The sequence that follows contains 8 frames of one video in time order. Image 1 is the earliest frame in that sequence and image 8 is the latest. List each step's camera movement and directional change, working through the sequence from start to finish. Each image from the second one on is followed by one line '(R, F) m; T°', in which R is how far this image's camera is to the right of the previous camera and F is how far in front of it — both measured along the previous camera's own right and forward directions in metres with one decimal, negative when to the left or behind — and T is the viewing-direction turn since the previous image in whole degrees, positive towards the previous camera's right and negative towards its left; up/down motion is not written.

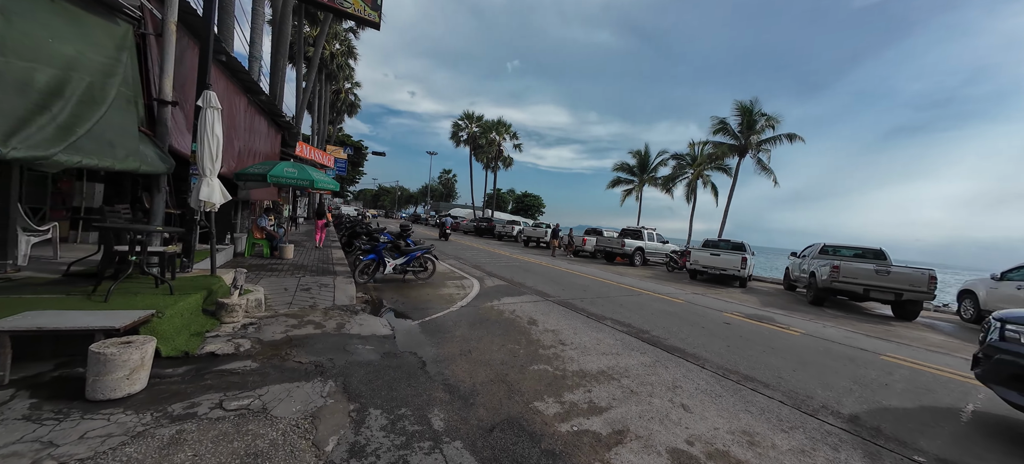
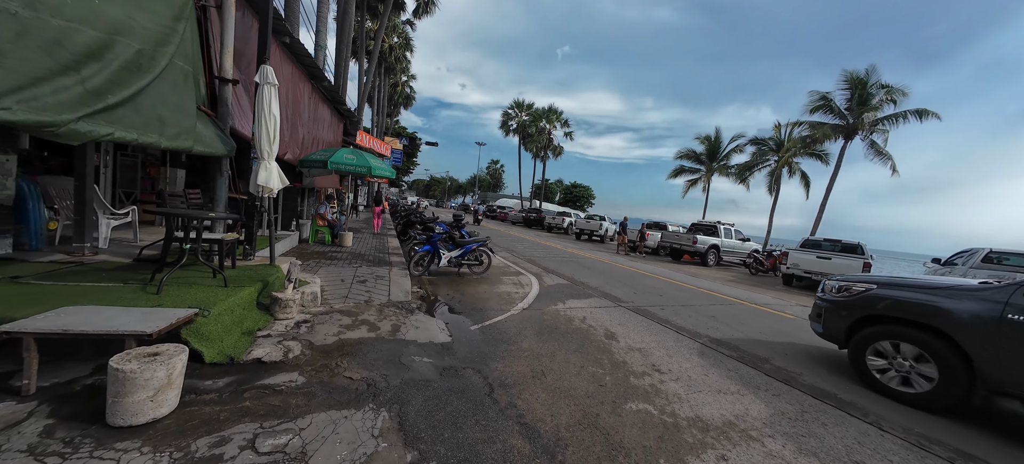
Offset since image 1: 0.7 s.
(-0.4, +0.8) m; -8°
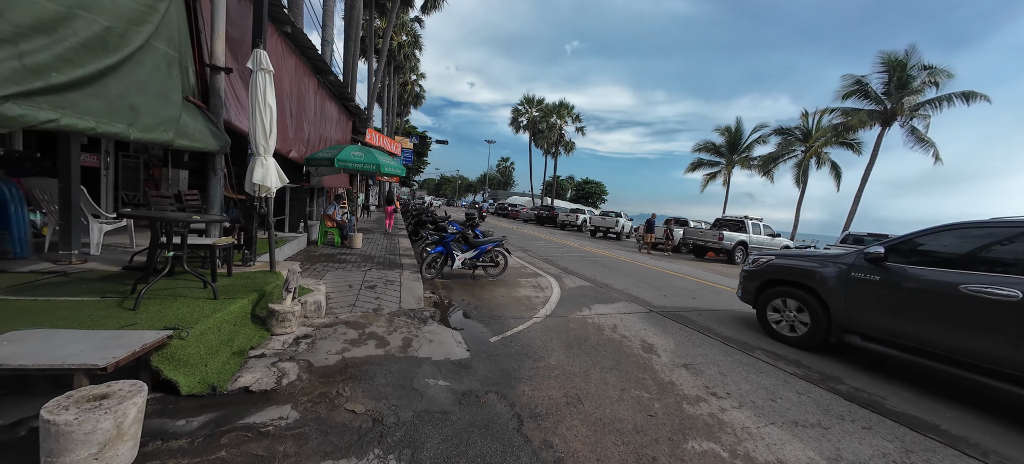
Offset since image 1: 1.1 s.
(-0.2, +0.5) m; -2°
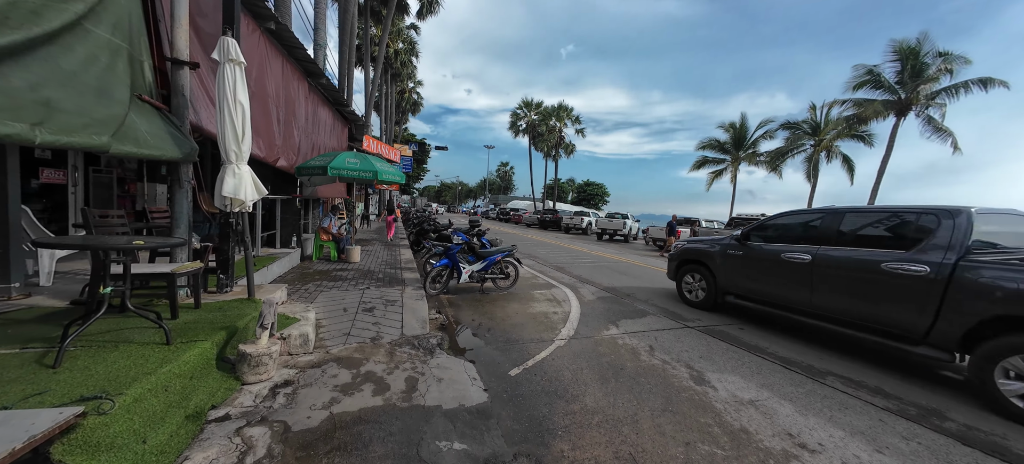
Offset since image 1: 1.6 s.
(-0.2, +0.7) m; 0°
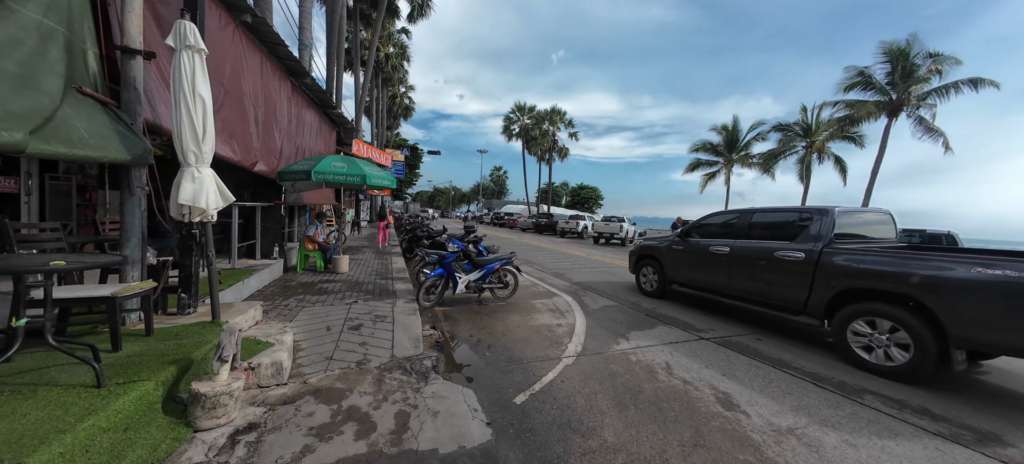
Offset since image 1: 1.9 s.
(-0.1, +0.4) m; +1°
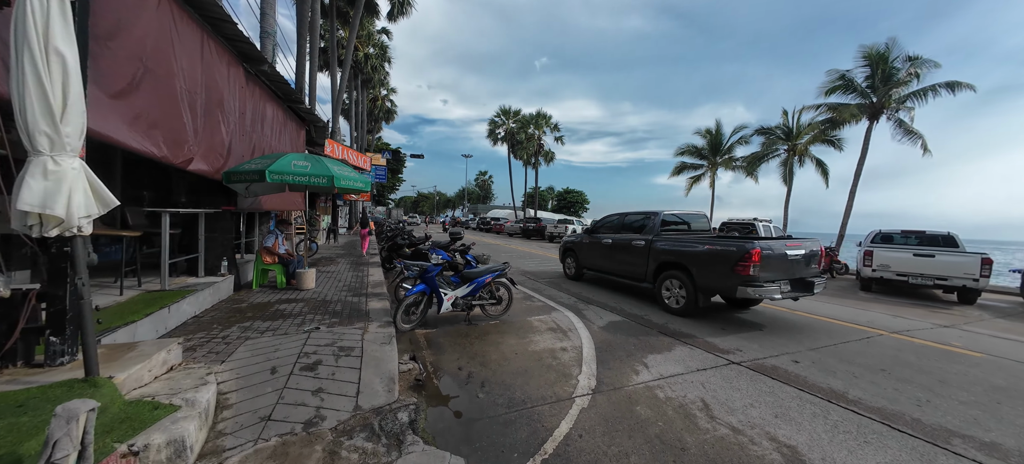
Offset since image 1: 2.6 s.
(-0.1, +0.9) m; +2°
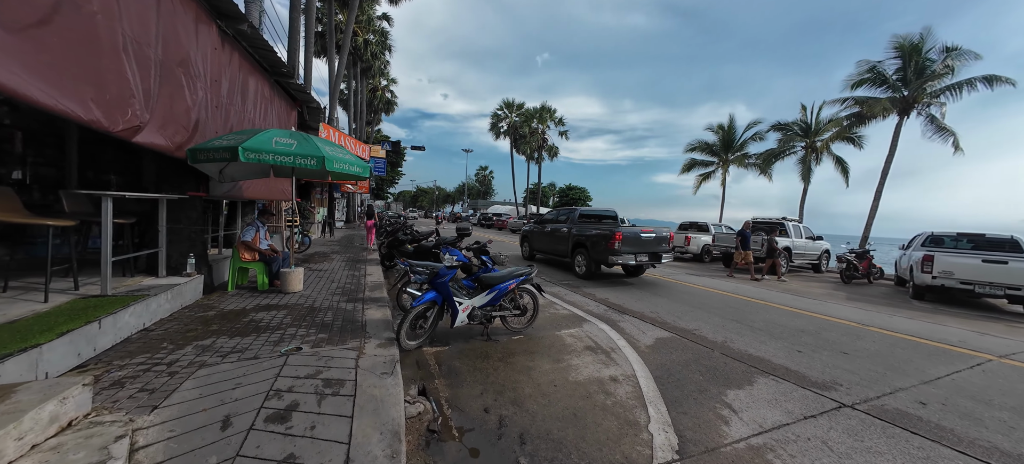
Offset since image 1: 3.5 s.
(-0.4, +1.1) m; 0°
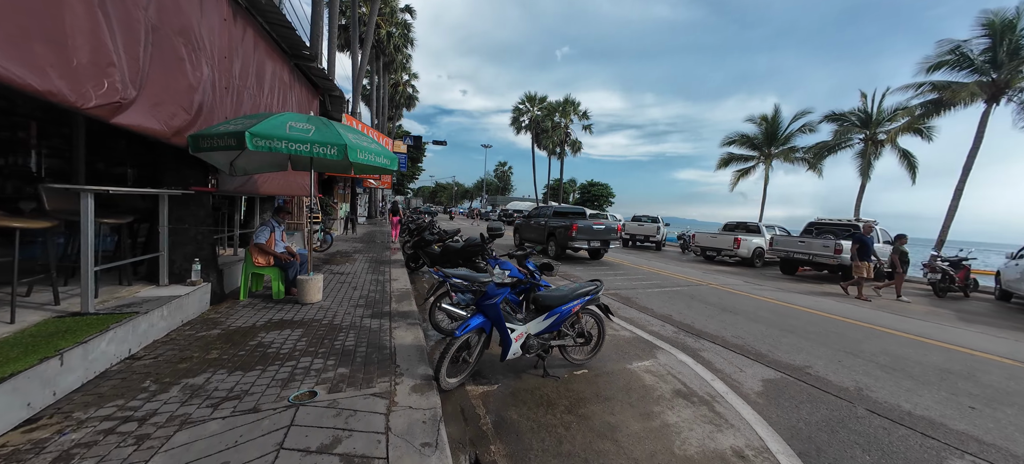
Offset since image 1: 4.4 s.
(-0.5, +1.0) m; -3°
